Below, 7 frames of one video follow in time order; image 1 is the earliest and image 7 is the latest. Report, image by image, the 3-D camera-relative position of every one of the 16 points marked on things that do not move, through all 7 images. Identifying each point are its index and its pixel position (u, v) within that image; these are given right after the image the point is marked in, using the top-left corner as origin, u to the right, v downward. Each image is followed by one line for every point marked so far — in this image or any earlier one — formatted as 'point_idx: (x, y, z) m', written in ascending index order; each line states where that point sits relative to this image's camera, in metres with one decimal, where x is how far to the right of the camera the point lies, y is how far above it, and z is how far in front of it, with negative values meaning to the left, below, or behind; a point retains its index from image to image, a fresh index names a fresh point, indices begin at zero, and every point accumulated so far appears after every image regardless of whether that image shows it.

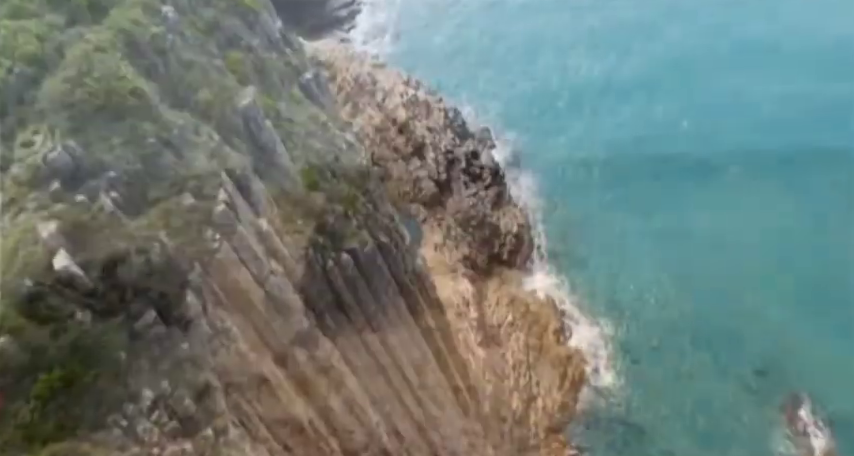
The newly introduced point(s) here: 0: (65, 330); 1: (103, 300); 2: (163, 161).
0: (-7.6, -2.1, +14.8) m
1: (-7.2, -1.6, +15.6) m
2: (-6.9, +1.7, +18.3) m
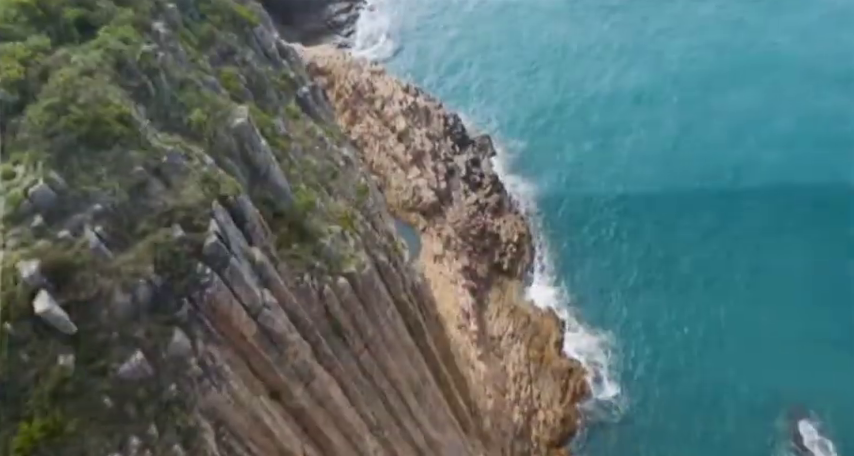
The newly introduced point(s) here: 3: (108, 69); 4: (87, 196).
0: (-7.6, -2.9, +14.1) m
1: (-7.2, -2.4, +14.9) m
2: (-6.9, +0.9, +17.6) m
3: (-9.0, +4.5, +19.9) m
4: (-8.0, +0.7, +16.5) m
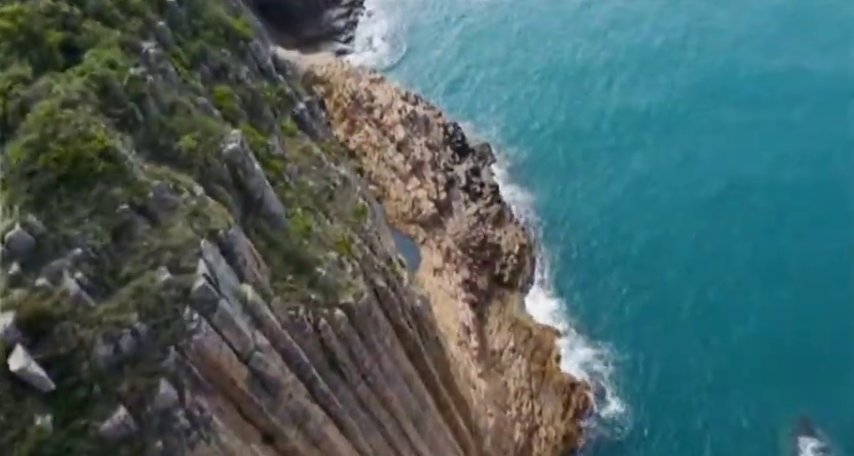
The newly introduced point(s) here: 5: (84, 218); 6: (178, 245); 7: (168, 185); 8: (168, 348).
0: (-7.6, -3.9, +13.2) m
1: (-7.2, -3.4, +14.0) m
2: (-6.9, -0.1, +16.7) m
3: (-9.1, +3.5, +19.0) m
4: (-8.0, -0.2, +15.6) m
5: (-7.9, +0.2, +16.1) m
6: (-6.0, -0.4, +16.9) m
7: (-6.9, +1.1, +18.7) m
8: (-5.7, -2.6, +15.5) m
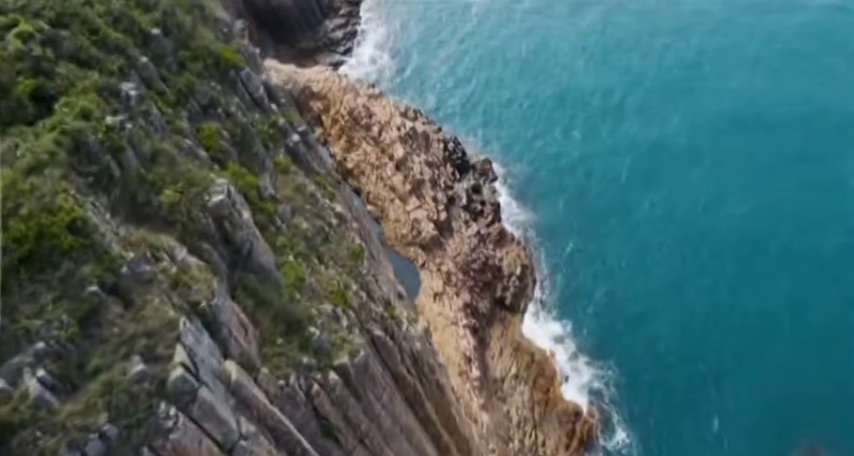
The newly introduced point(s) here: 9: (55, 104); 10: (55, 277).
0: (-7.6, -5.7, +11.7) m
1: (-7.2, -5.2, +12.5) m
2: (-6.9, -1.9, +15.1) m
3: (-9.0, +1.7, +17.4) m
4: (-8.0, -2.0, +14.1) m
5: (-7.9, -1.6, +14.6) m
6: (-6.0, -2.2, +15.3) m
7: (-6.9, -0.6, +17.1) m
8: (-5.7, -4.4, +13.9) m
9: (-10.4, +3.5, +19.7) m
10: (-7.9, -1.0, +15.0) m
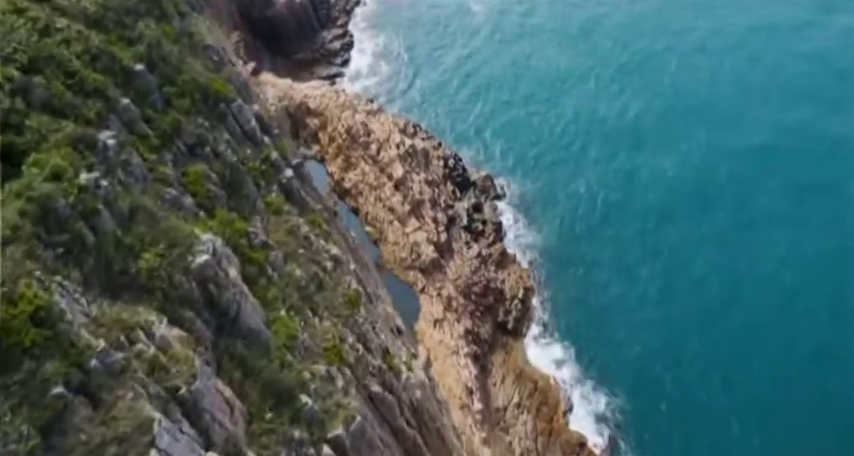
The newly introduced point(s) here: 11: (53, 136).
0: (-7.5, -7.6, +10.1) m
1: (-7.2, -7.0, +10.9) m
2: (-6.8, -3.7, +13.6) m
3: (-9.0, -0.1, +15.9) m
4: (-8.0, -3.9, +12.5) m
5: (-7.8, -3.4, +13.0) m
6: (-5.9, -4.0, +13.8) m
7: (-6.9, -2.5, +15.6) m
8: (-5.7, -6.3, +12.4) m
9: (-10.4, +1.7, +18.1) m
10: (-7.9, -2.8, +13.4) m
11: (-10.2, +2.5, +19.2) m
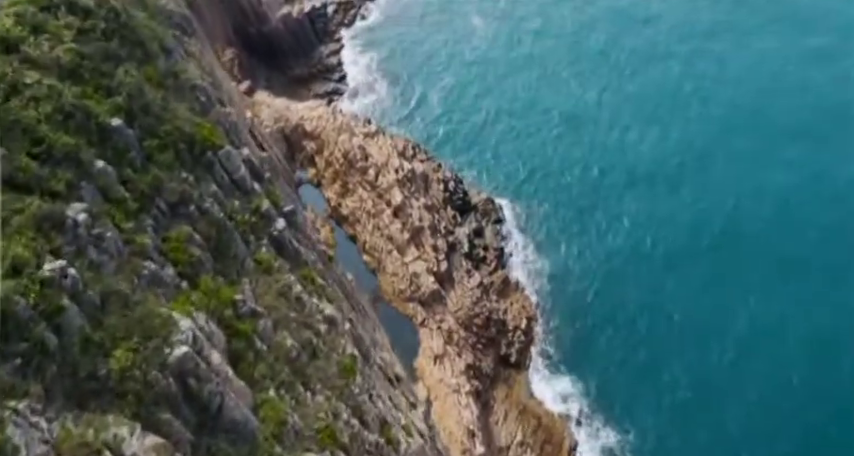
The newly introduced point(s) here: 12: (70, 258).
0: (-7.5, -9.9, +8.4) m
1: (-7.1, -9.4, +9.2) m
2: (-6.8, -6.0, +11.8) m
3: (-9.0, -2.4, +14.1) m
4: (-7.9, -6.2, +10.8) m
5: (-7.8, -5.7, +11.3) m
6: (-5.9, -6.3, +12.0) m
7: (-6.8, -4.8, +13.8) m
8: (-5.6, -8.6, +10.7) m
9: (-10.4, -0.6, +16.3) m
10: (-7.8, -5.1, +11.6) m
11: (-10.2, +0.2, +17.4) m
12: (-9.1, -0.7, +17.9) m
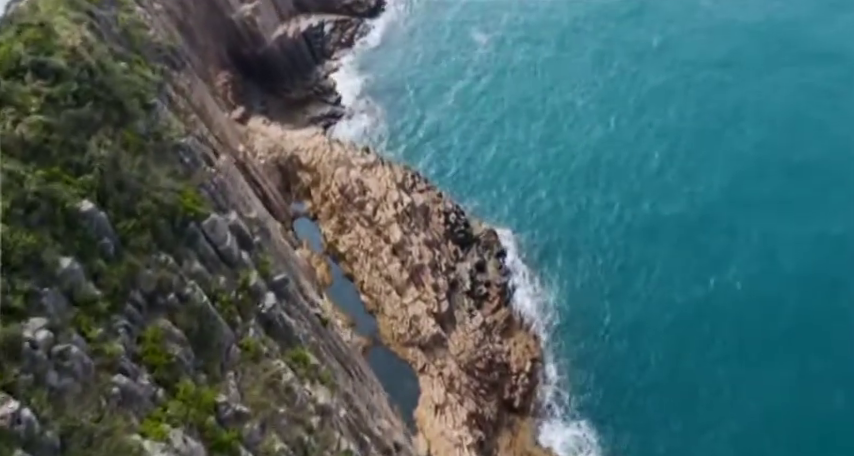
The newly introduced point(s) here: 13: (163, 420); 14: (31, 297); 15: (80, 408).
0: (-7.4, -12.9, +6.4) m
1: (-7.1, -12.4, +7.2) m
2: (-6.7, -9.0, +9.7) m
3: (-8.9, -5.3, +11.9) m
4: (-7.9, -9.2, +8.7) m
5: (-7.7, -8.7, +9.2) m
6: (-5.8, -9.3, +9.9) m
7: (-6.8, -7.7, +11.7) m
8: (-5.6, -11.6, +8.6) m
9: (-10.3, -3.5, +14.2) m
10: (-7.8, -8.1, +9.6) m
11: (-10.1, -2.7, +15.2) m
12: (-9.0, -3.7, +15.8) m
13: (-7.0, -5.0, +18.8) m
14: (-9.9, -1.8, +17.6) m
15: (-8.3, -4.2, +16.9) m
